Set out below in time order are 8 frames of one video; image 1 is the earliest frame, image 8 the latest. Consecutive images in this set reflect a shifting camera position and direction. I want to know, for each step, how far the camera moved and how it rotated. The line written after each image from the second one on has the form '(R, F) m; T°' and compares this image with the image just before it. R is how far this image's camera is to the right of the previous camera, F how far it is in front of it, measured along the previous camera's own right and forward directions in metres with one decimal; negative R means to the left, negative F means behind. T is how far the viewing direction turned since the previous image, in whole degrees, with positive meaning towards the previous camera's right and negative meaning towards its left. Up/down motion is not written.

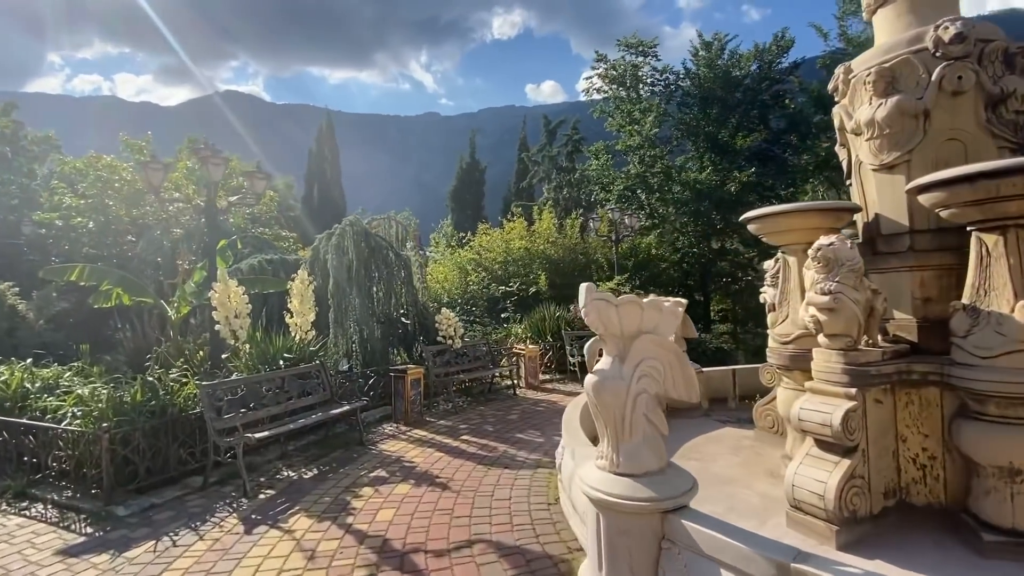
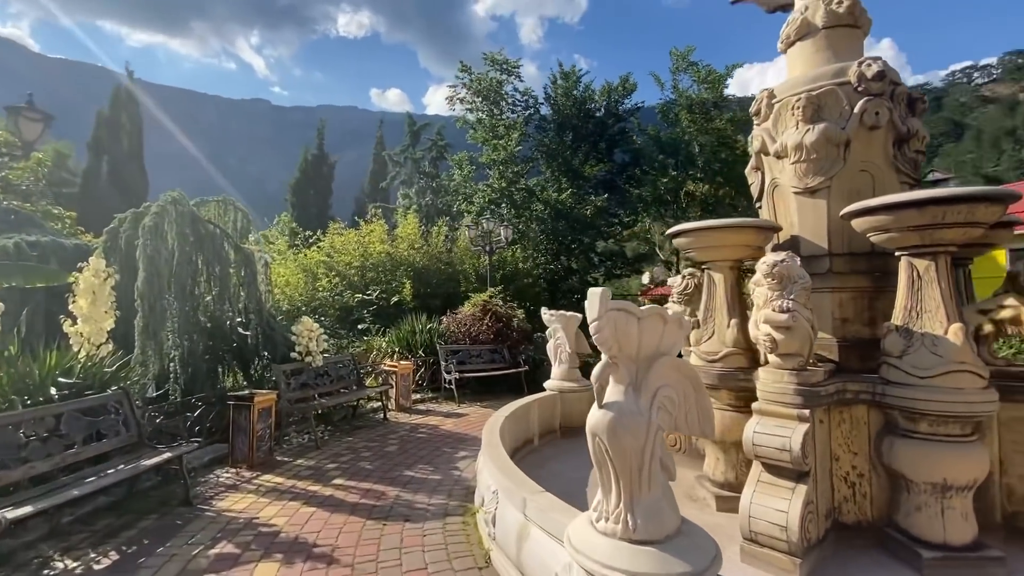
(-0.6, +1.0) m; +19°
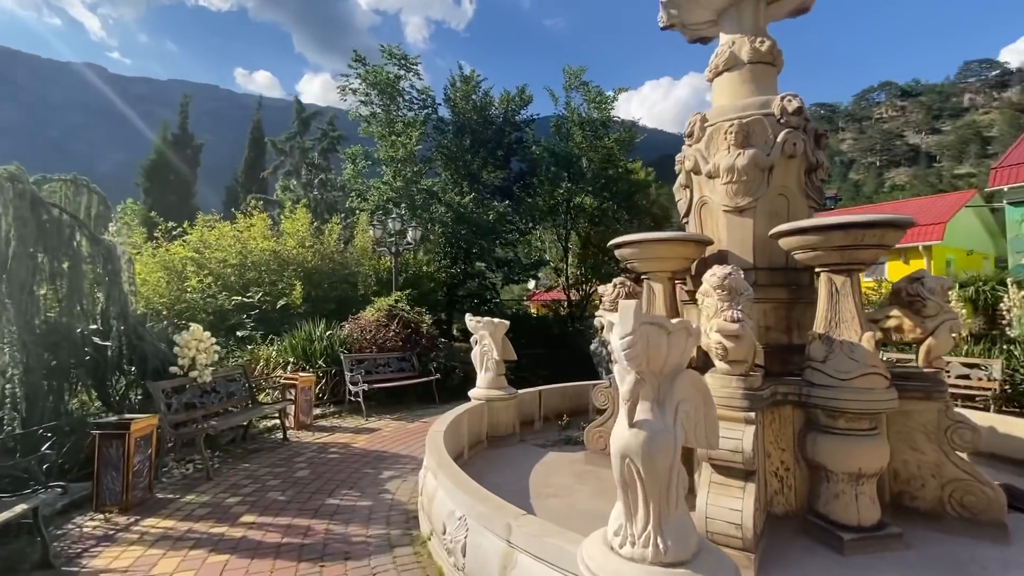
(-0.6, +0.3) m; +14°
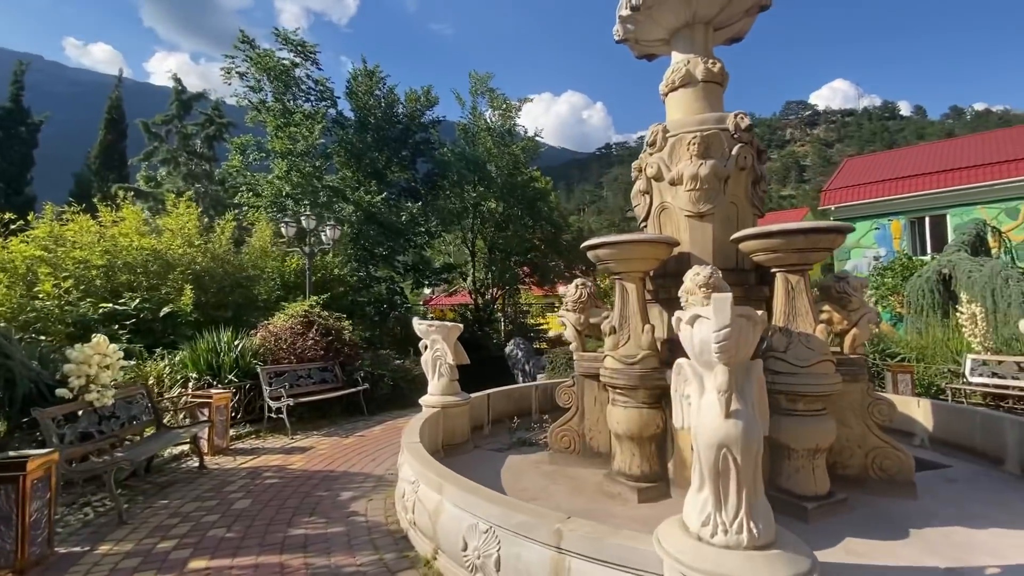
(-0.9, +0.2) m; +13°
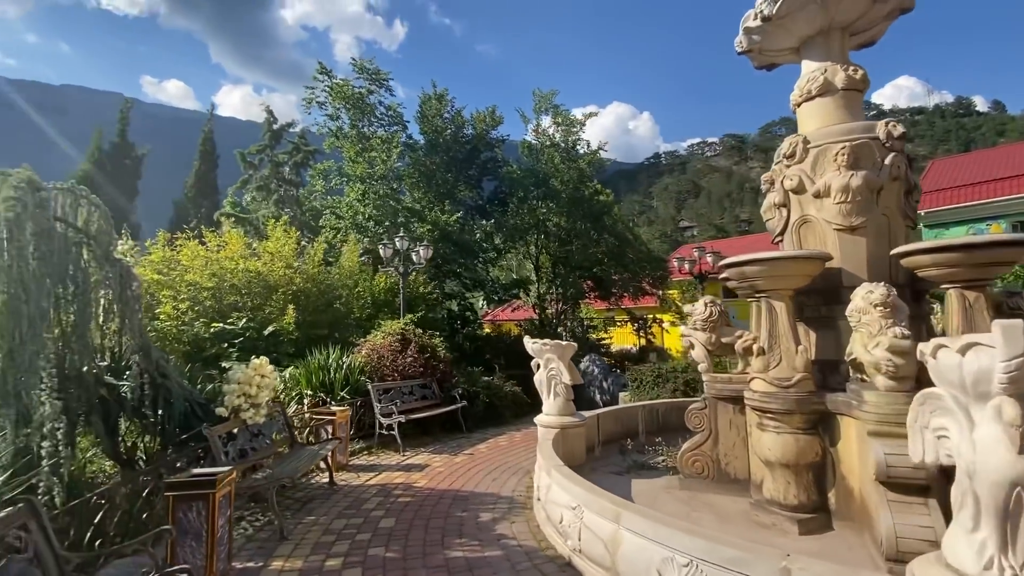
(-0.9, 0.0) m; -5°
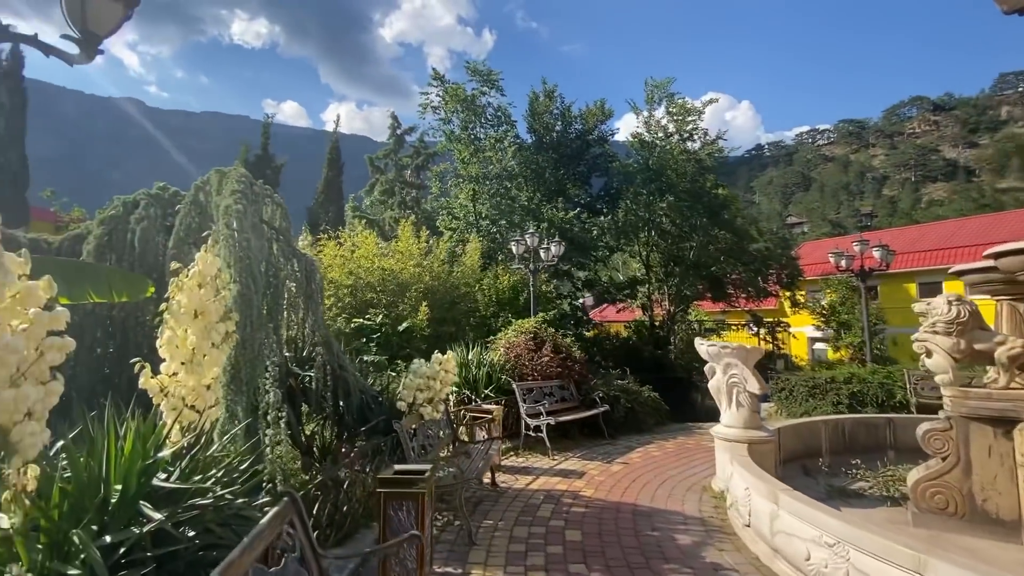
(-1.1, +0.4) m; -10°
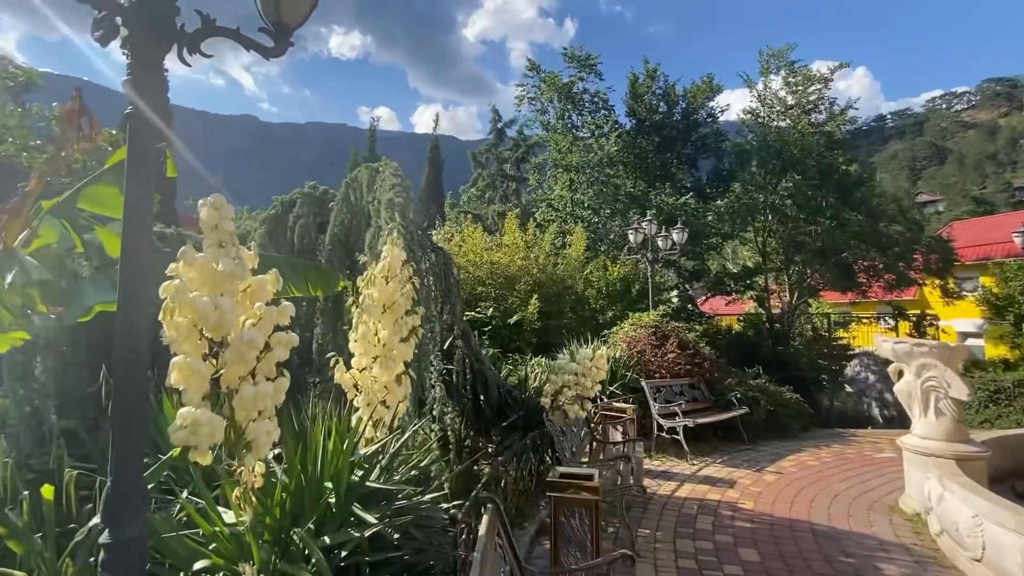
(-0.7, +0.3) m; -10°
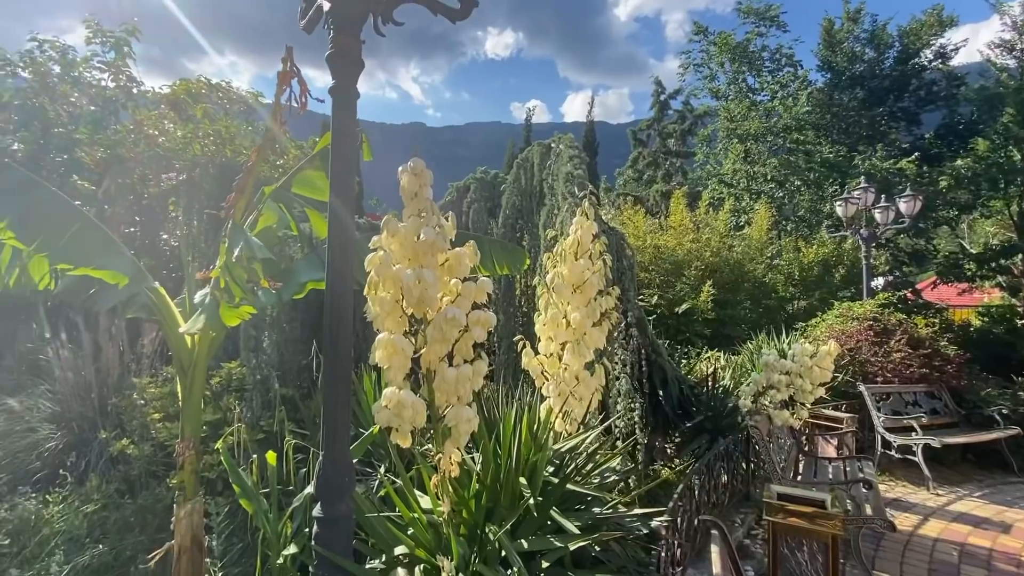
(-0.3, +0.3) m; -18°
